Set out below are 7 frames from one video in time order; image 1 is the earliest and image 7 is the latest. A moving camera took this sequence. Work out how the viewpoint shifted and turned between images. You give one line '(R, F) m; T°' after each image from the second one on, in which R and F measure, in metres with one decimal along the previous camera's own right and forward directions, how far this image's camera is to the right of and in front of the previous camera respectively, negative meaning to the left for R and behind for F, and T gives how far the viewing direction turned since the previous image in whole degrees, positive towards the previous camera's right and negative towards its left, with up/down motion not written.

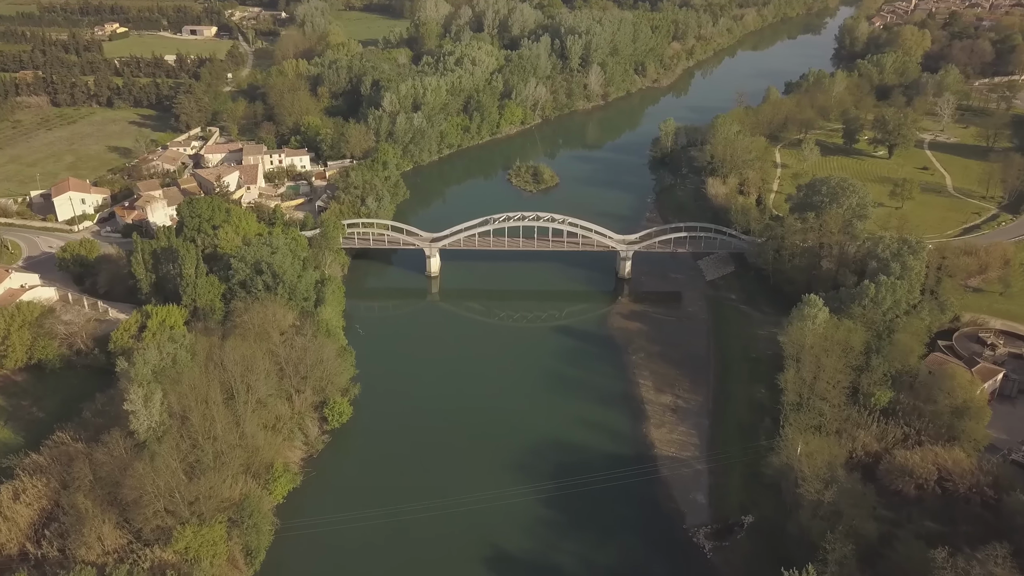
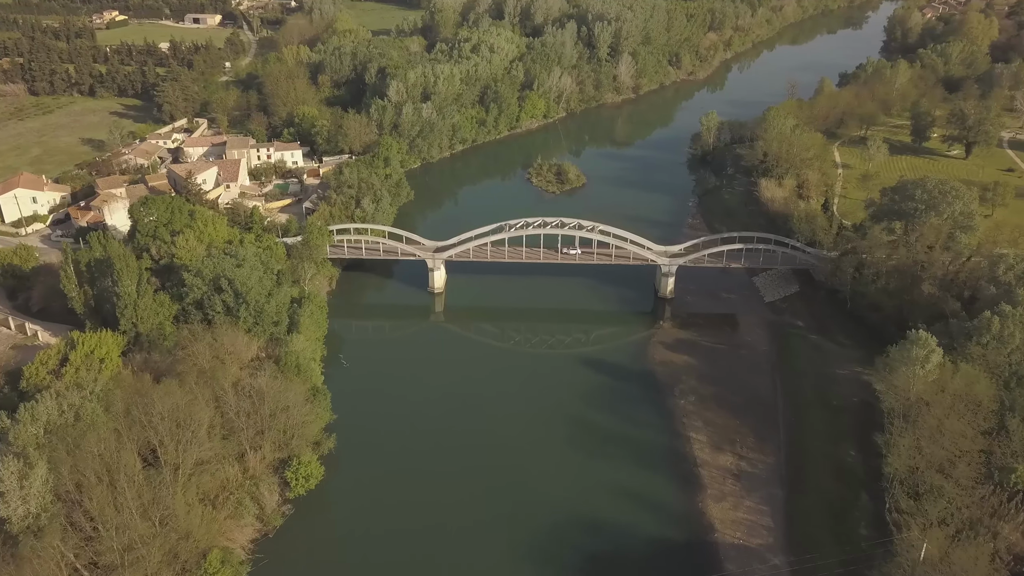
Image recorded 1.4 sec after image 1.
(+0.1, +8.3) m; -1°
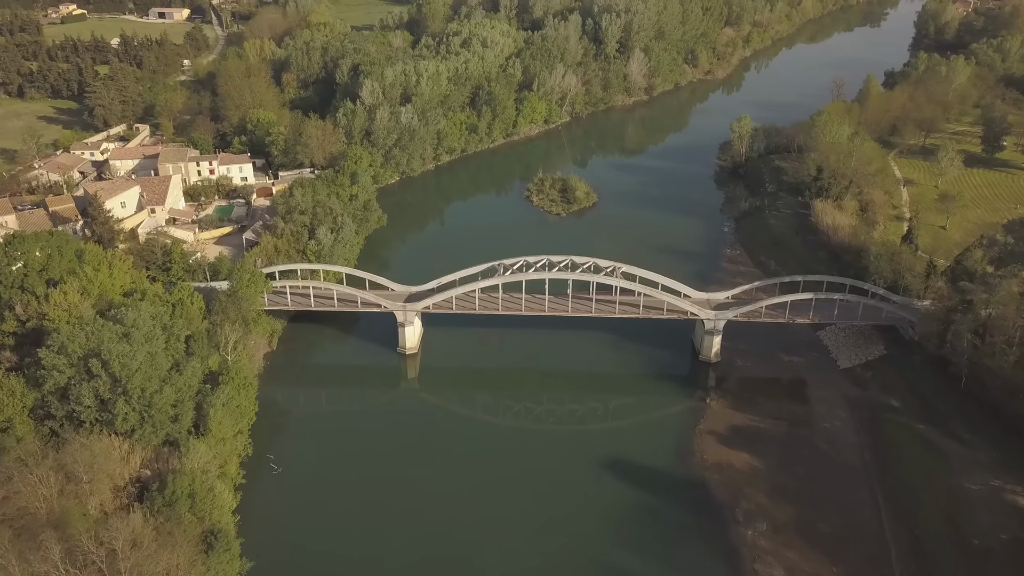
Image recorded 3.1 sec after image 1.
(0.0, +10.1) m; 0°
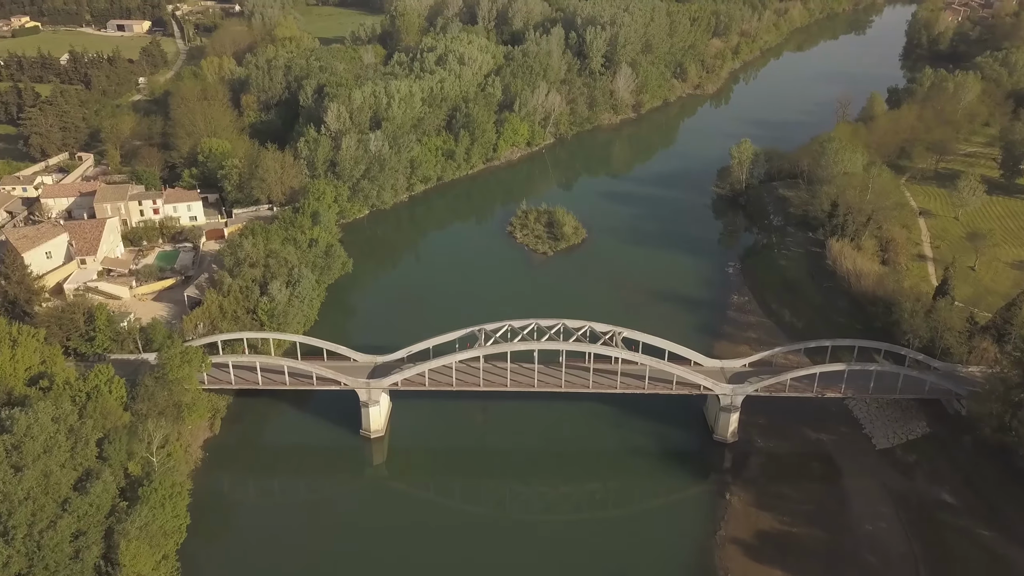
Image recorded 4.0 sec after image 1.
(0.0, +4.7) m; +1°
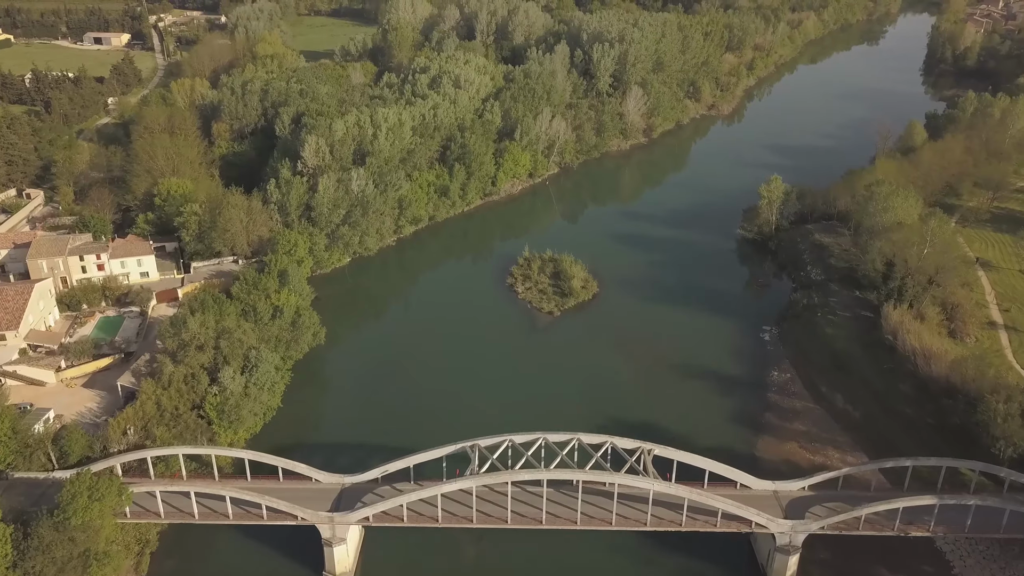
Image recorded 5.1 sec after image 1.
(-0.1, +5.7) m; 0°
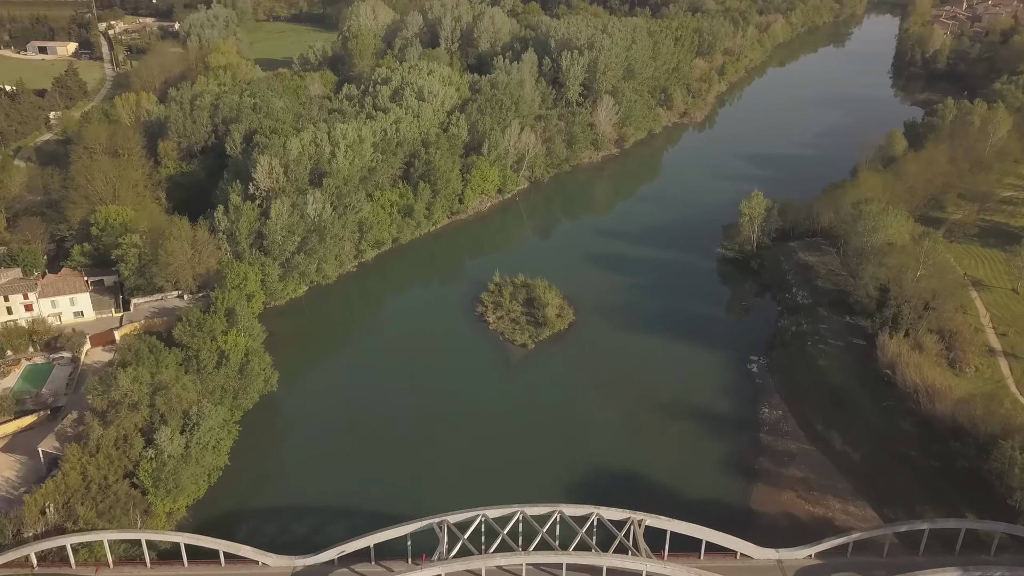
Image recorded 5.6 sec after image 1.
(0.0, +2.6) m; +2°
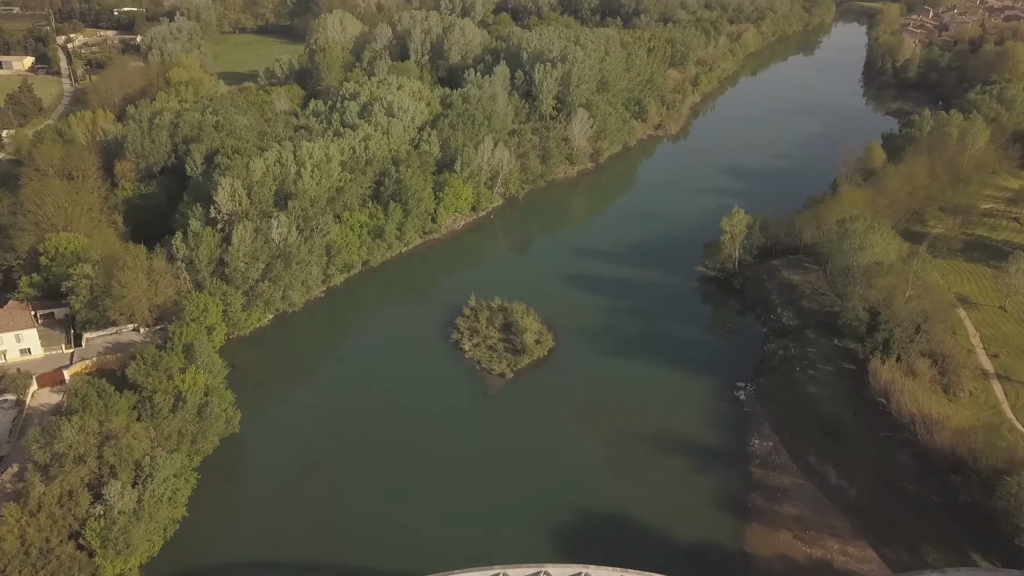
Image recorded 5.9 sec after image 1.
(-0.1, +1.5) m; +2°
